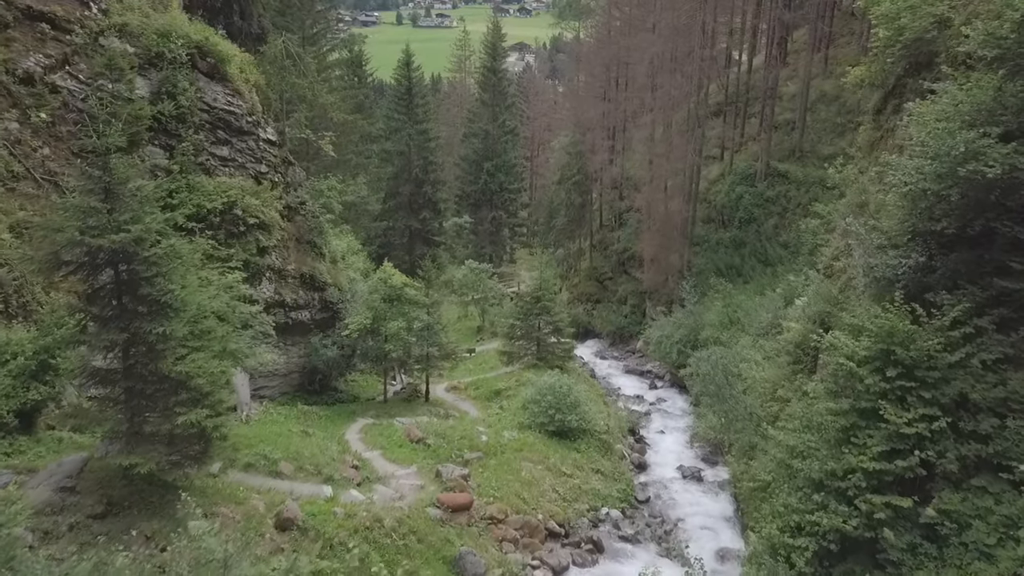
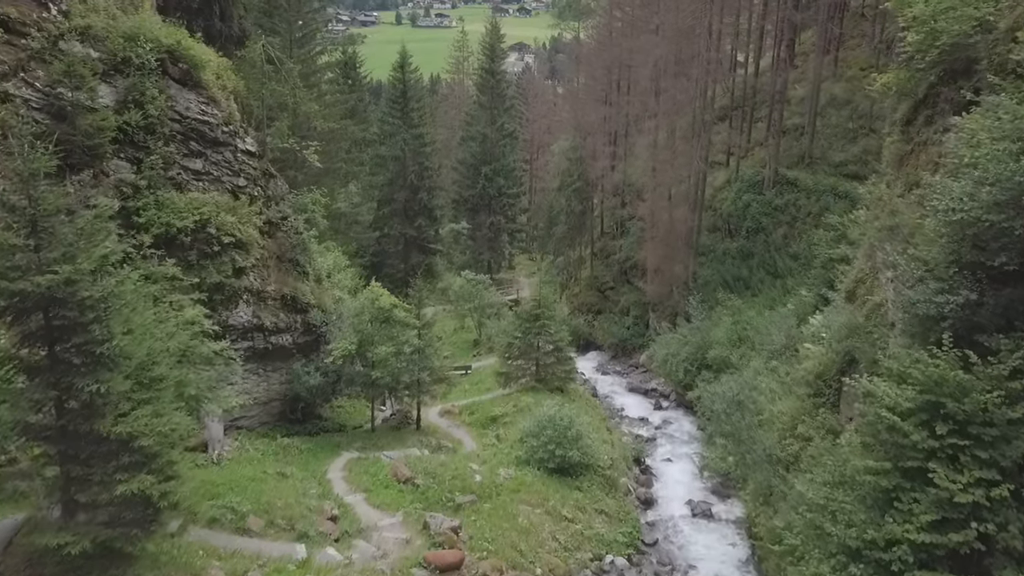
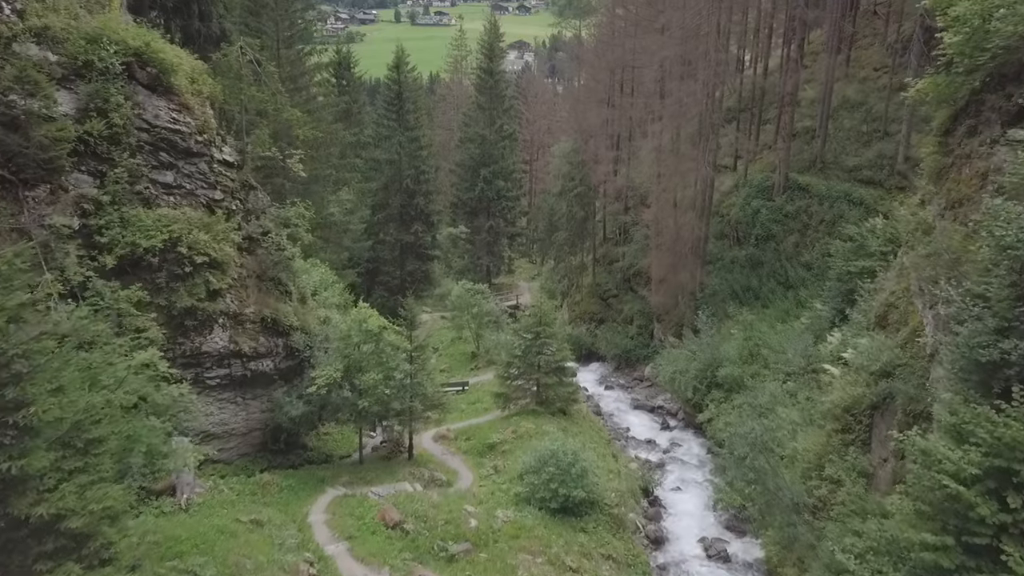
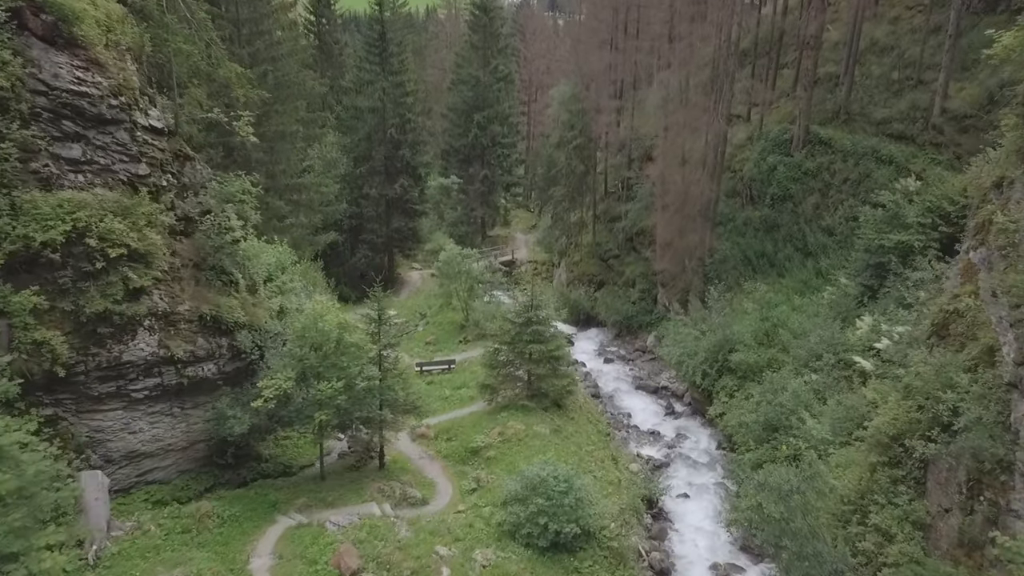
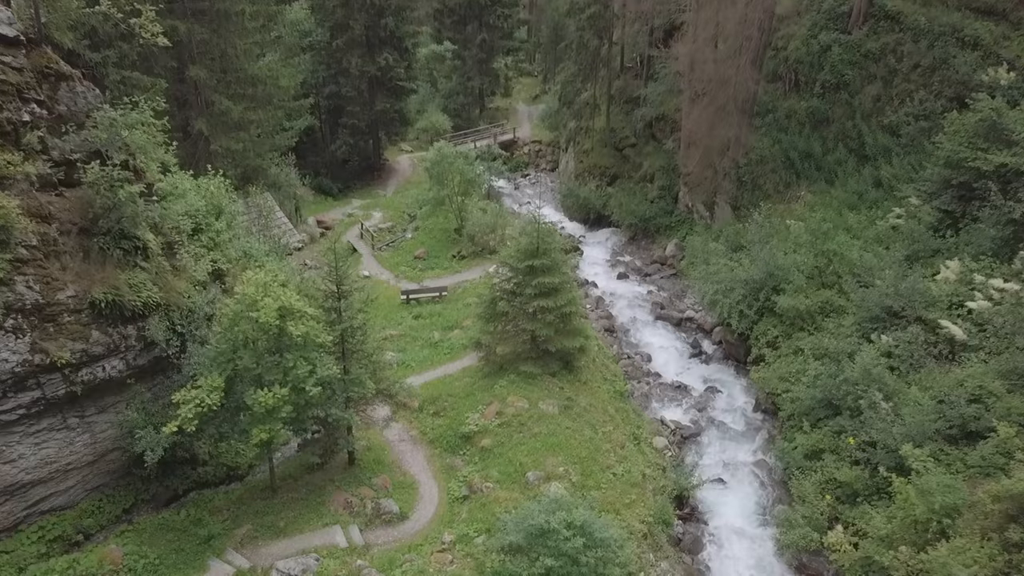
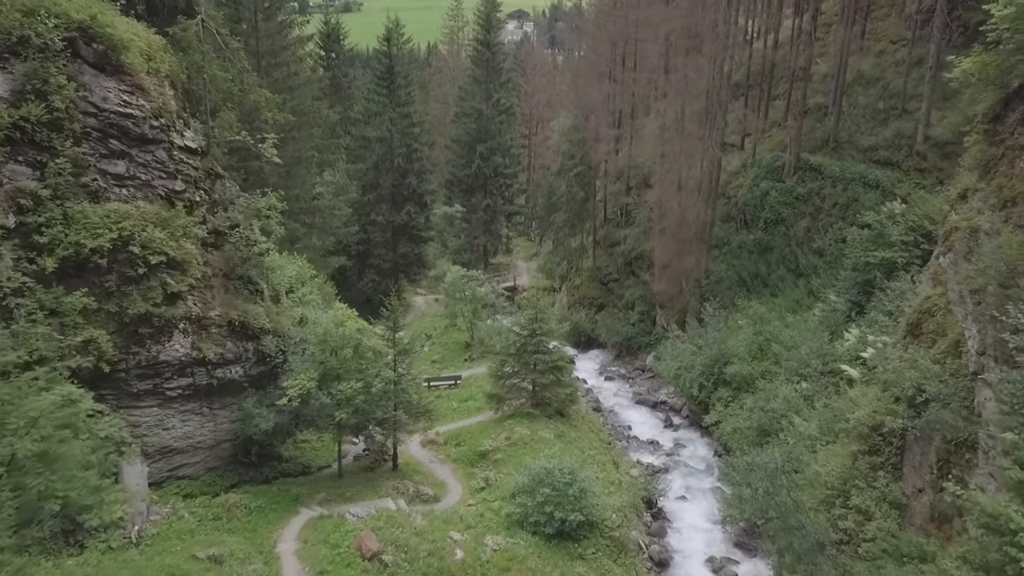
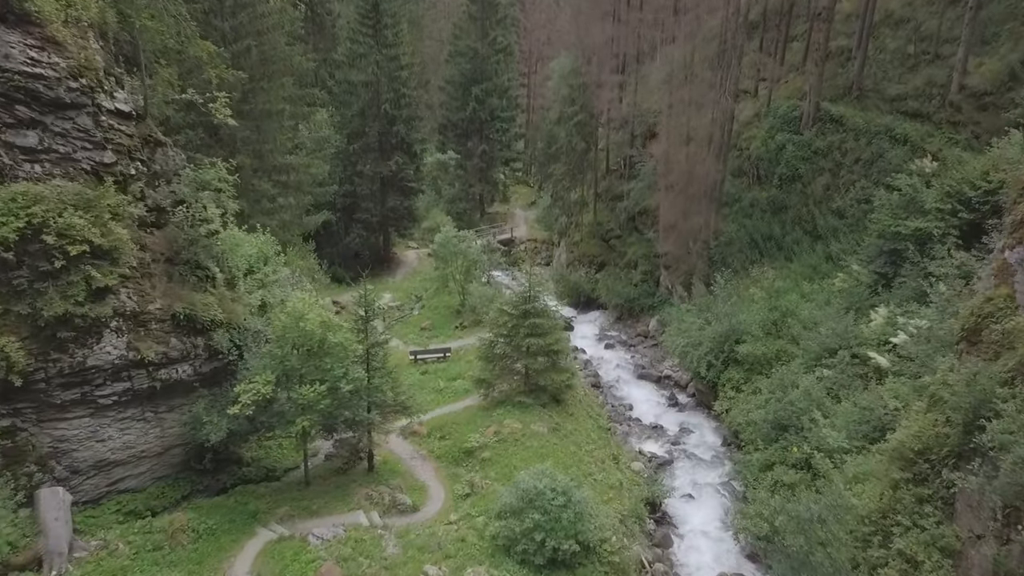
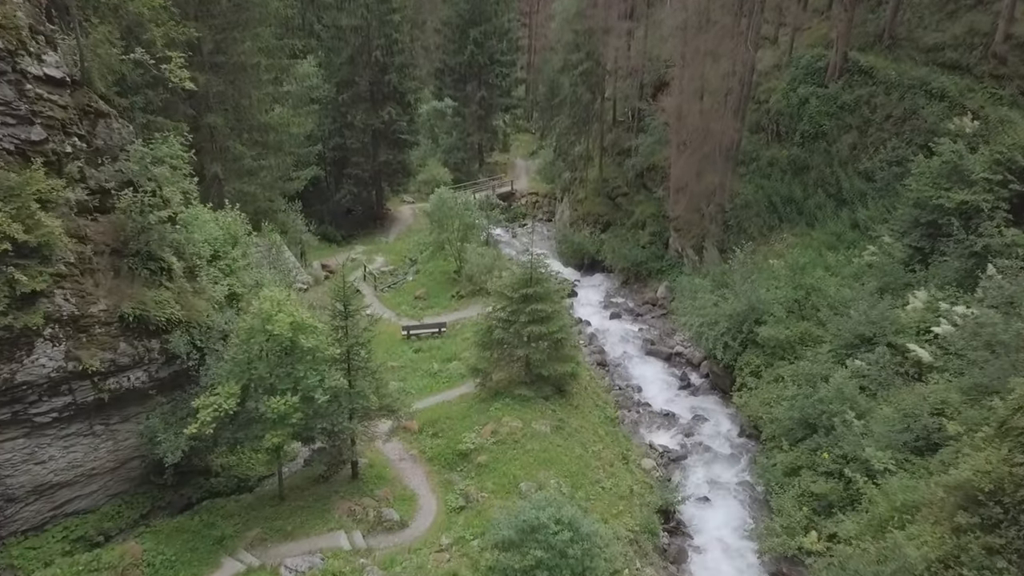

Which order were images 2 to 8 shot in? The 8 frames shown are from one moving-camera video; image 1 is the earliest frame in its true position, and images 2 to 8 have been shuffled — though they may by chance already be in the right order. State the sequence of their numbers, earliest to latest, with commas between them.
2, 3, 6, 4, 7, 8, 5
